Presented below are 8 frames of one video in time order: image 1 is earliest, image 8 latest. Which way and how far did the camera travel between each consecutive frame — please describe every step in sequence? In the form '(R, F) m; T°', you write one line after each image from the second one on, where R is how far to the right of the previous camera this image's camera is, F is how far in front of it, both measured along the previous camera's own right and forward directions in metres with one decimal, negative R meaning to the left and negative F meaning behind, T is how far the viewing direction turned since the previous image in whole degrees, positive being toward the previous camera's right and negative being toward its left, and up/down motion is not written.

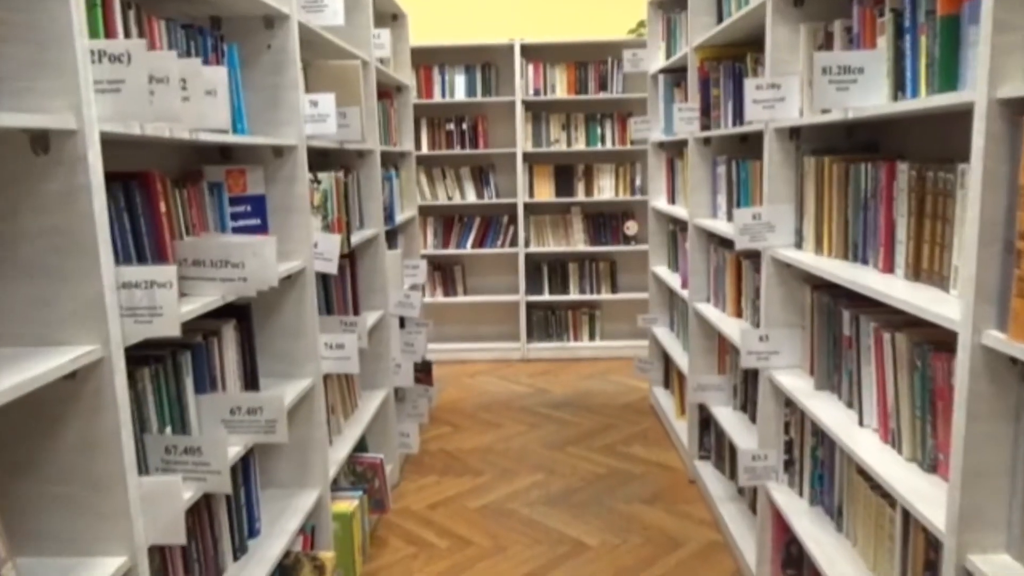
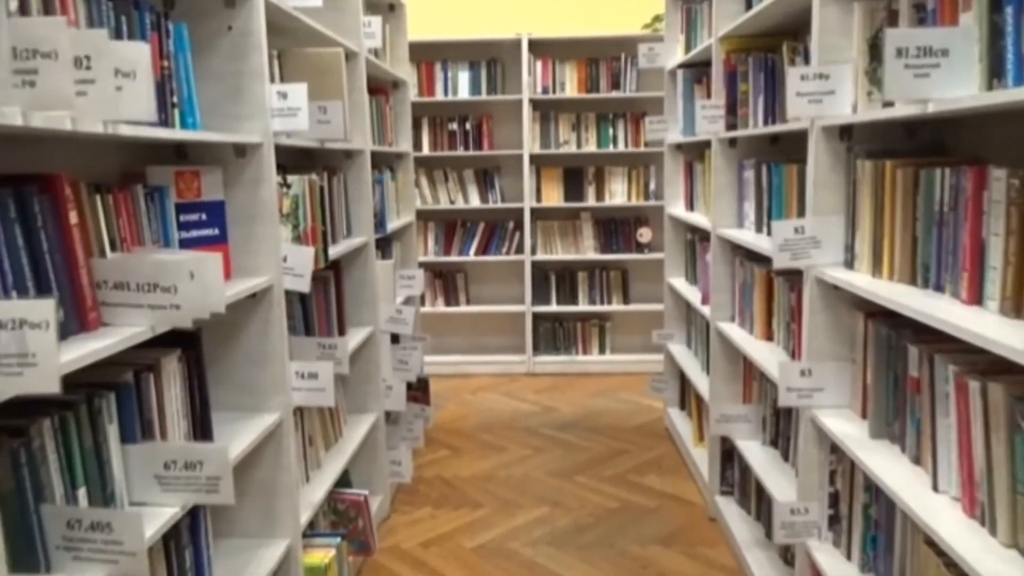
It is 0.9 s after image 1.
(0.0, +0.3) m; -1°
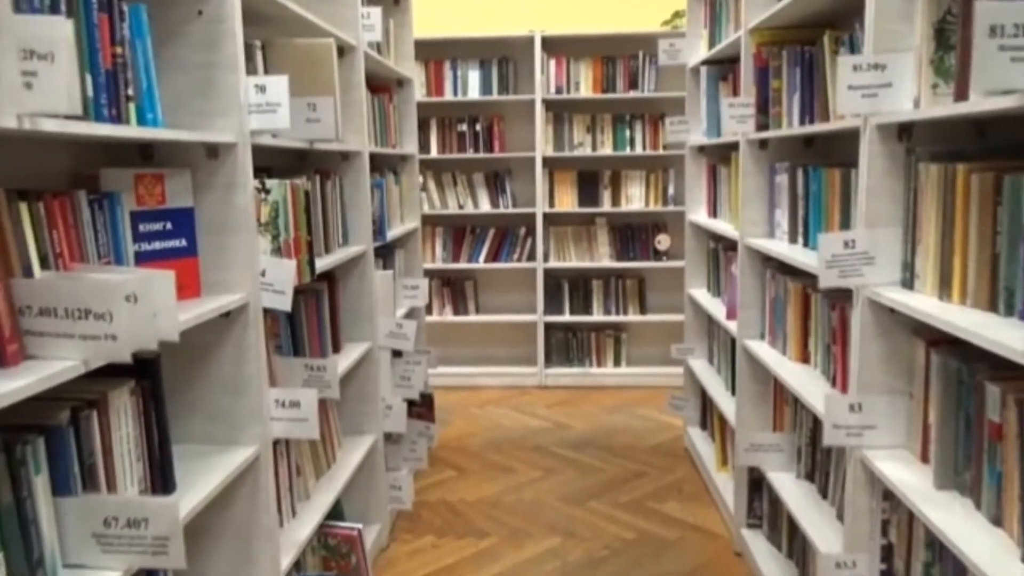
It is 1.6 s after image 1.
(0.0, +0.2) m; -1°
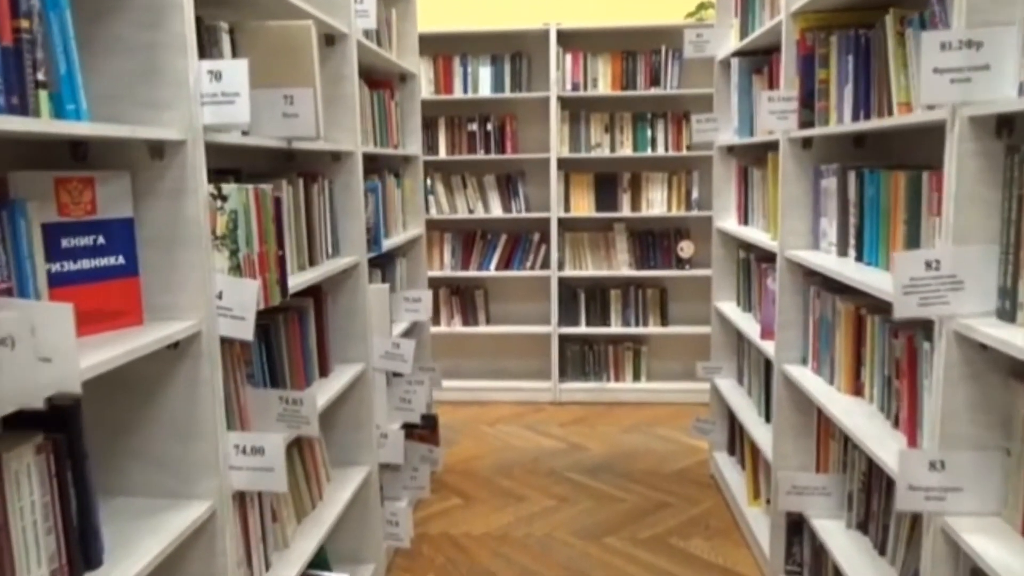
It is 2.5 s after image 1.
(0.0, +0.3) m; -1°
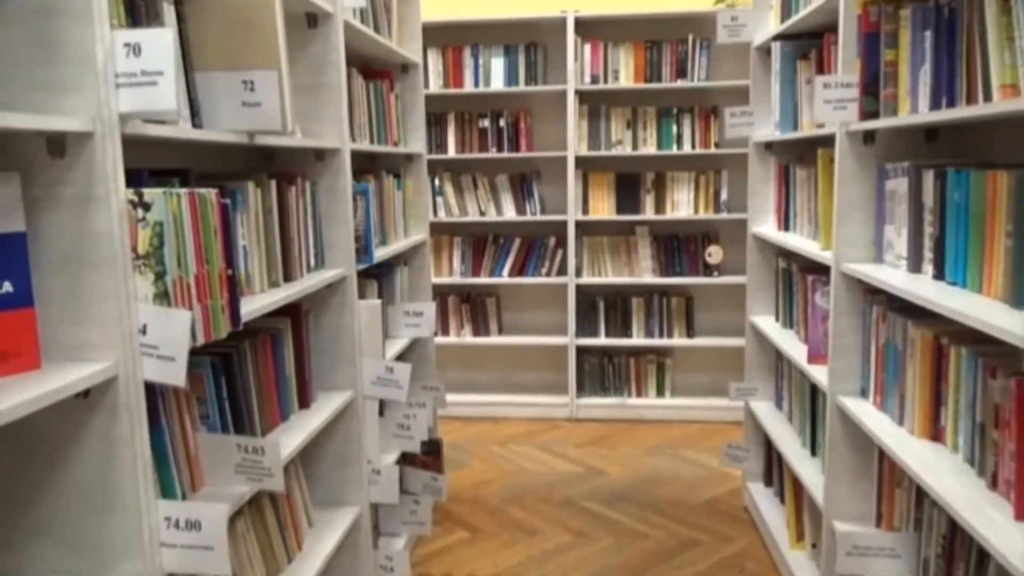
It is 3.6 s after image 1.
(0.0, +0.3) m; -1°
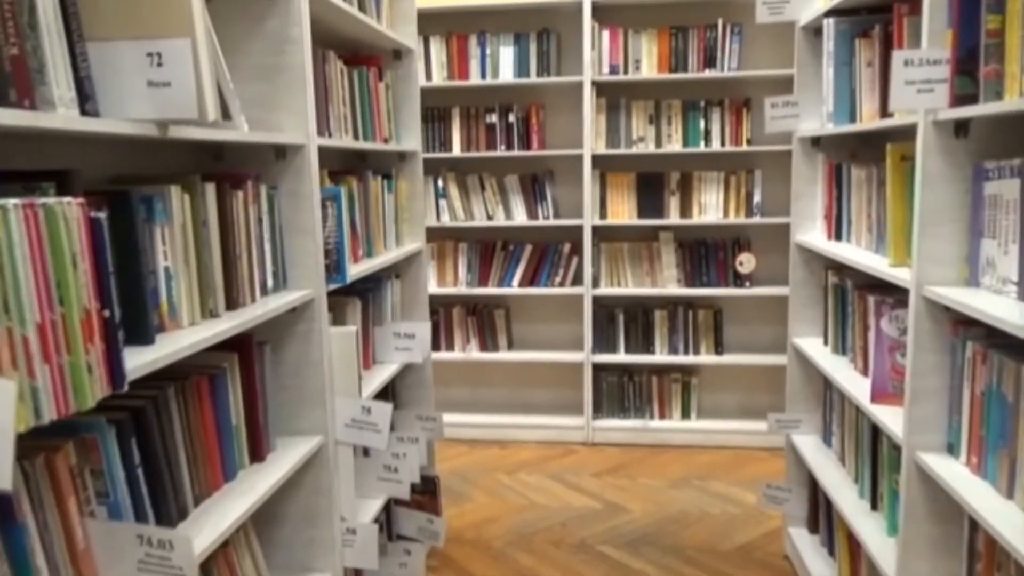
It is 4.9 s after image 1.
(0.0, +0.4) m; -1°
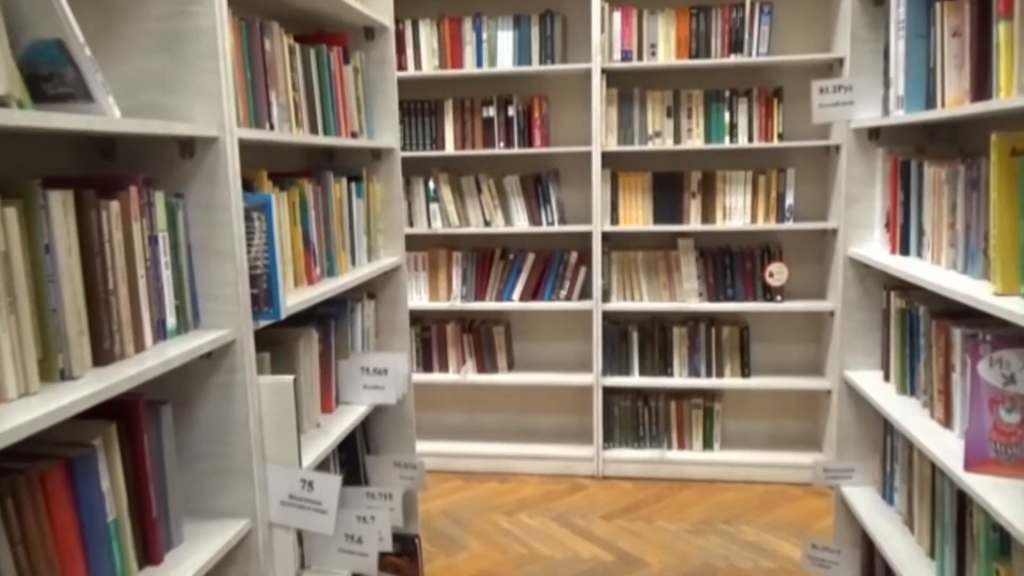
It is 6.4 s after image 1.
(0.0, +0.4) m; -1°
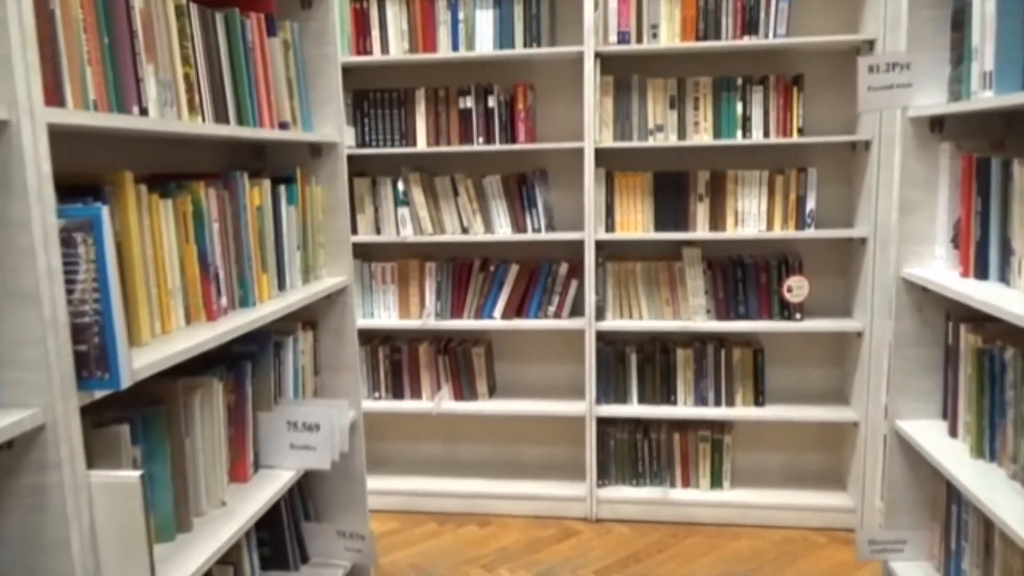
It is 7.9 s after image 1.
(+0.1, +0.4) m; 0°
